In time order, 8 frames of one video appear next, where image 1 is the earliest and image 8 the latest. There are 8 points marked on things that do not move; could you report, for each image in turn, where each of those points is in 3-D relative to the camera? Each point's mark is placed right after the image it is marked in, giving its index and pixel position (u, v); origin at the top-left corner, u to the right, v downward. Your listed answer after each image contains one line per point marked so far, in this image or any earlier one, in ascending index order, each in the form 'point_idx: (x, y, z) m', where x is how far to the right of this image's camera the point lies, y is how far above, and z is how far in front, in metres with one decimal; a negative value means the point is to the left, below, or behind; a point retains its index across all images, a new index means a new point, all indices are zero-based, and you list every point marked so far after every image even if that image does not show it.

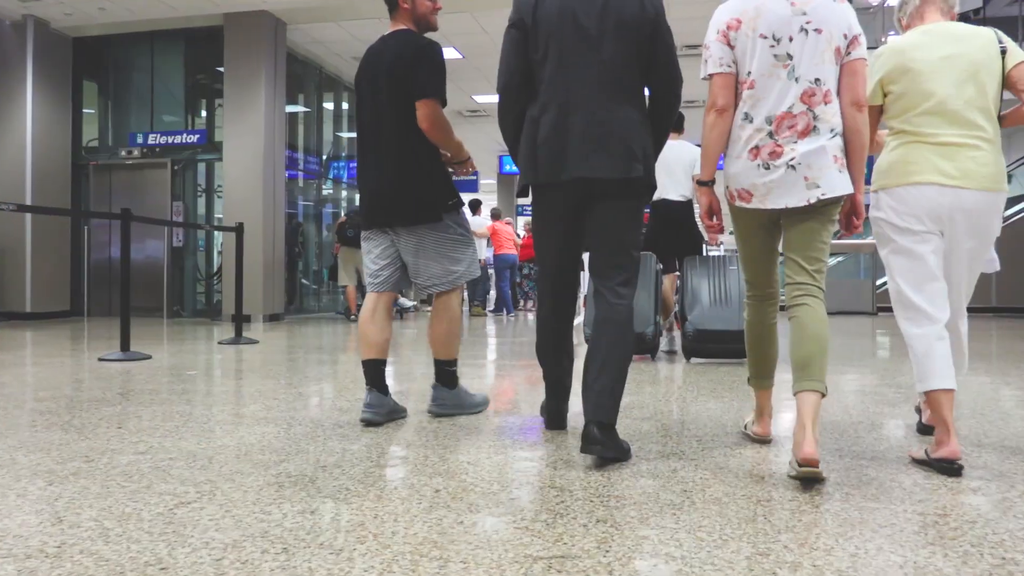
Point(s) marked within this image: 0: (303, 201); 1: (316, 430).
0: (-2.9, +1.2, +10.8) m
1: (-0.7, -0.5, +2.8) m
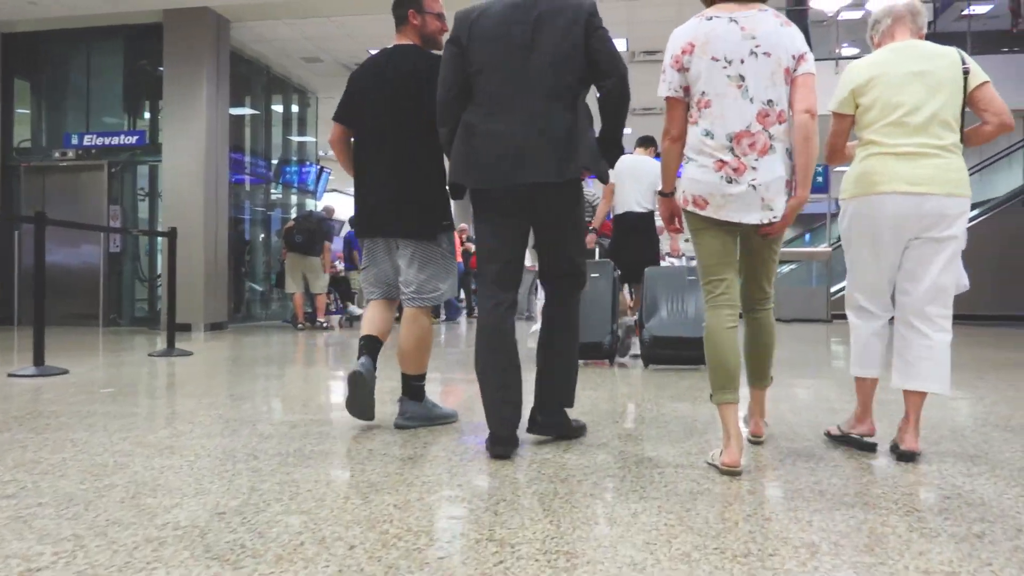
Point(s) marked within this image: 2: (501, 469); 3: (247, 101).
0: (-3.5, +1.0, +10.4) m
1: (-0.9, -0.5, +2.5) m
2: (0.0, -0.5, +2.2) m
3: (-3.4, +2.4, +10.2) m
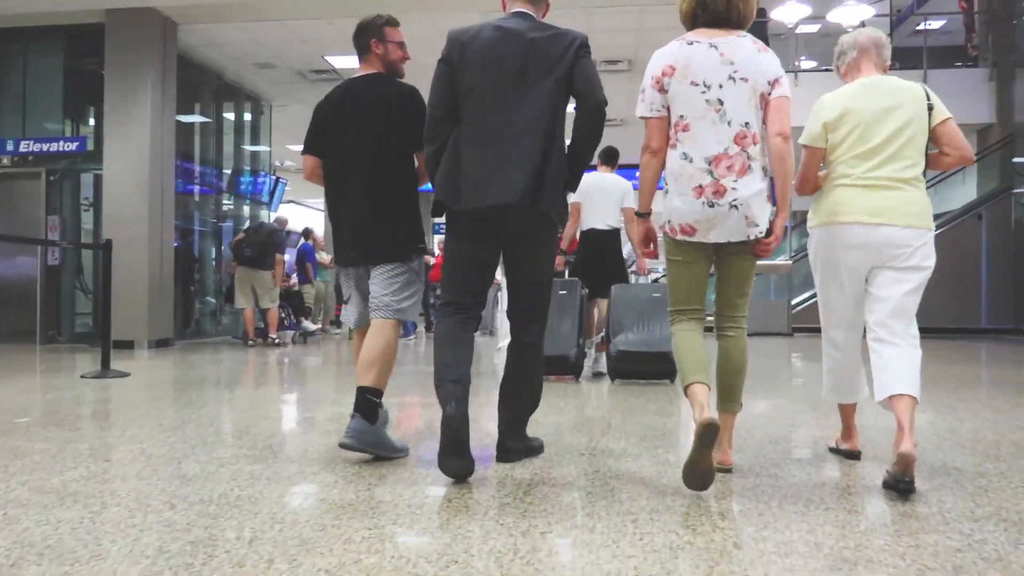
0: (-4.0, +0.9, +10.0) m
1: (-1.0, -0.6, +2.2) m
2: (-0.1, -0.6, +2.0) m
3: (-3.9, +2.2, +9.8) m
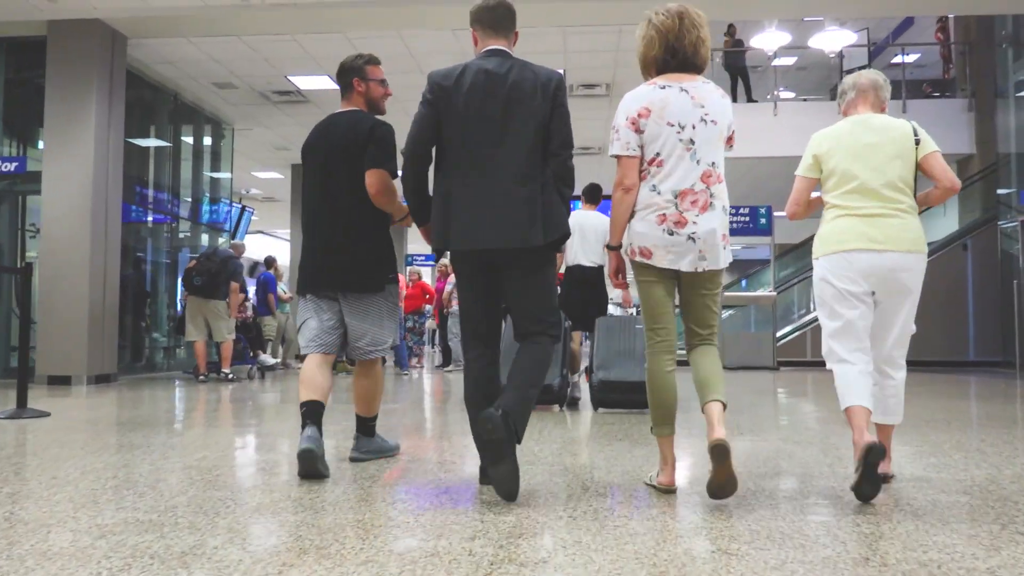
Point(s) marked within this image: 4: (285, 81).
0: (-4.3, +0.5, +9.4) m
1: (-1.1, -0.6, +1.7) m
2: (-0.2, -0.6, +1.5) m
3: (-4.2, +1.9, +9.3) m
4: (-2.5, +2.3, +8.9) m
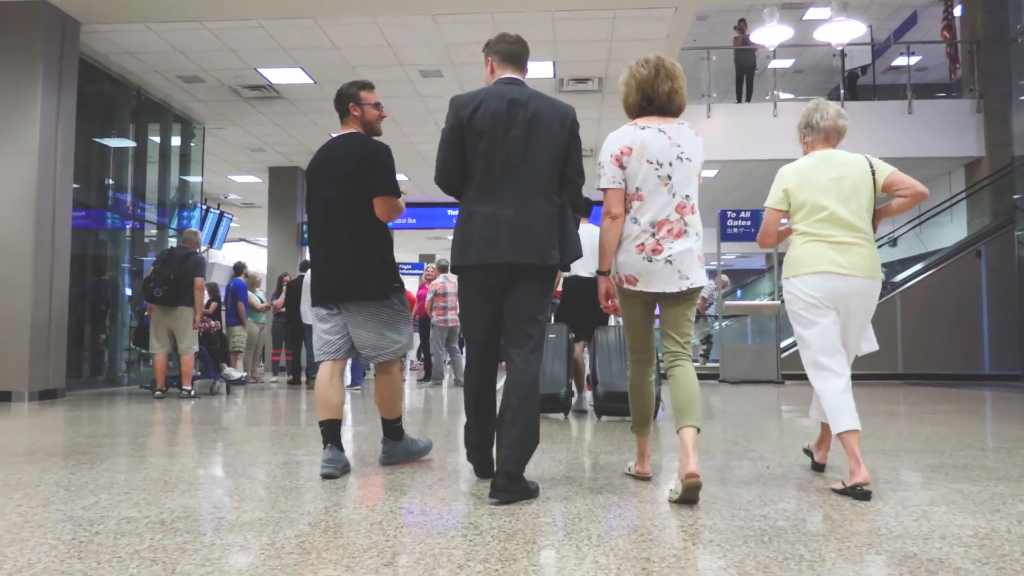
0: (-4.4, +0.4, +8.8) m
1: (-1.1, -0.6, +1.1) m
2: (-0.3, -0.6, +0.8) m
3: (-4.4, +1.8, +8.7) m
4: (-2.7, +2.2, +8.2) m
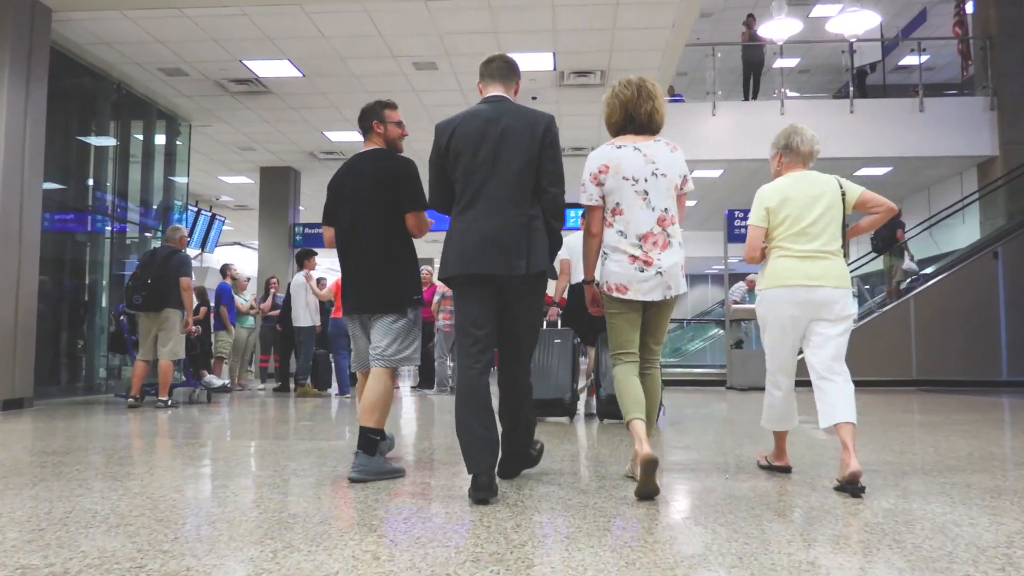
0: (-4.5, +0.4, +8.4) m
1: (-1.2, -0.6, +0.7) m
2: (-0.3, -0.6, +0.4) m
3: (-4.4, +1.7, +8.3) m
4: (-2.7, +2.2, +7.9) m
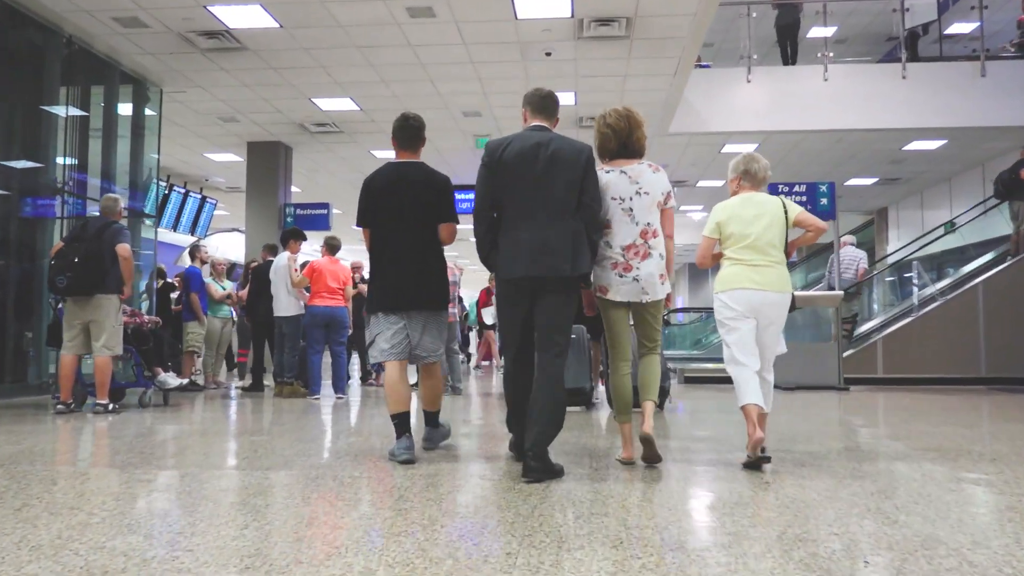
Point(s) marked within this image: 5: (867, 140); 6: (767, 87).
0: (-4.4, +0.5, +7.3) m
1: (-1.2, -0.5, -0.4) m
2: (-0.4, -0.5, -0.7) m
3: (-4.3, +1.9, +7.3) m
4: (-2.6, +2.3, +6.8) m
5: (+5.0, +2.1, +11.2) m
6: (+3.4, +2.7, +10.6) m
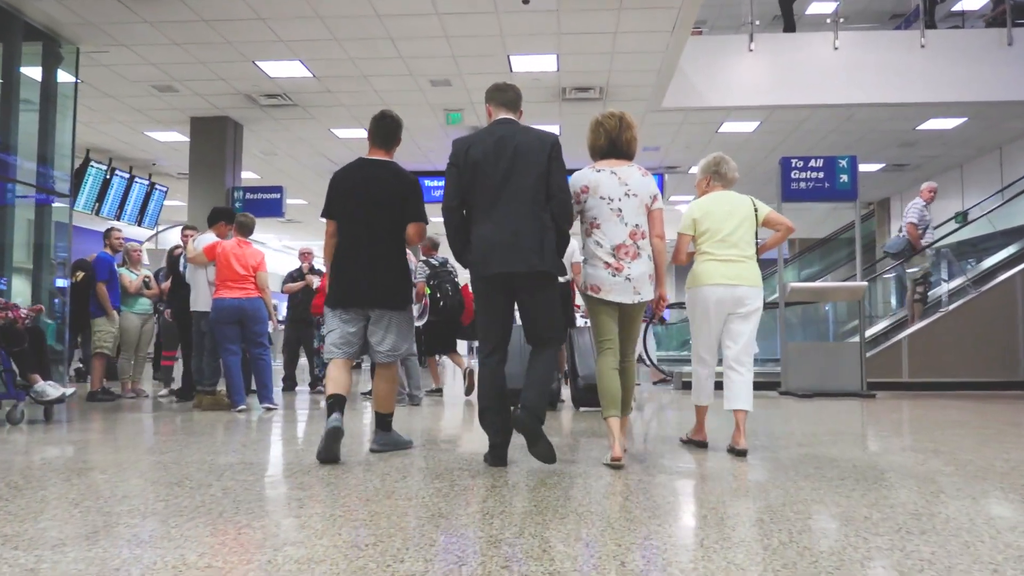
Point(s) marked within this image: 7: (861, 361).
0: (-4.6, +0.6, +6.1) m
1: (-1.3, -0.4, -1.5) m
2: (-0.4, -0.4, -1.8) m
3: (-4.5, +2.0, +6.0) m
4: (-2.8, +2.4, +5.6) m
5: (+4.7, +2.2, +10.1) m
6: (+3.1, +2.8, +9.6) m
7: (+3.2, -0.7, +7.4) m
